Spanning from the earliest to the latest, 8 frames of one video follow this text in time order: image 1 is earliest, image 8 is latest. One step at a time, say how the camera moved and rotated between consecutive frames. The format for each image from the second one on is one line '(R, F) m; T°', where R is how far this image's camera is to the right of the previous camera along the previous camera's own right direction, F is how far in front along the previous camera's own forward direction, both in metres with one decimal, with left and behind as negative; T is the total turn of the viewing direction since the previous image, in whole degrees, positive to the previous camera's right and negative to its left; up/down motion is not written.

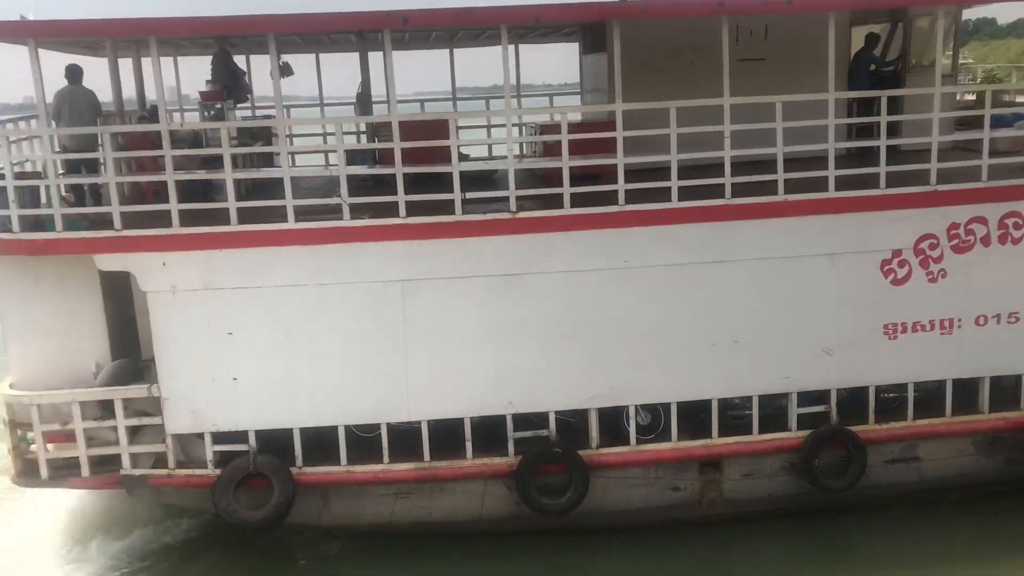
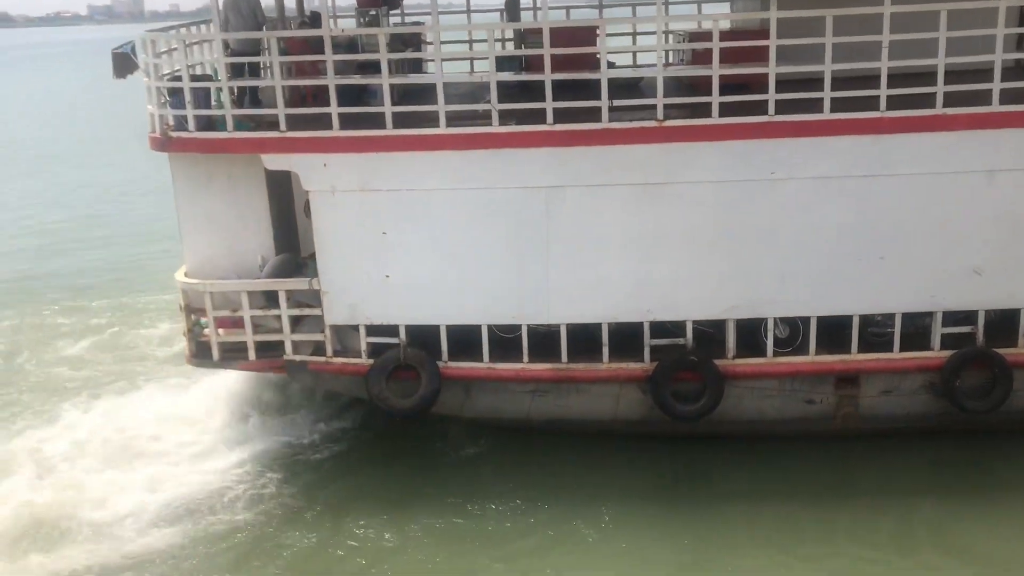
(-0.1, -0.2) m; -8°
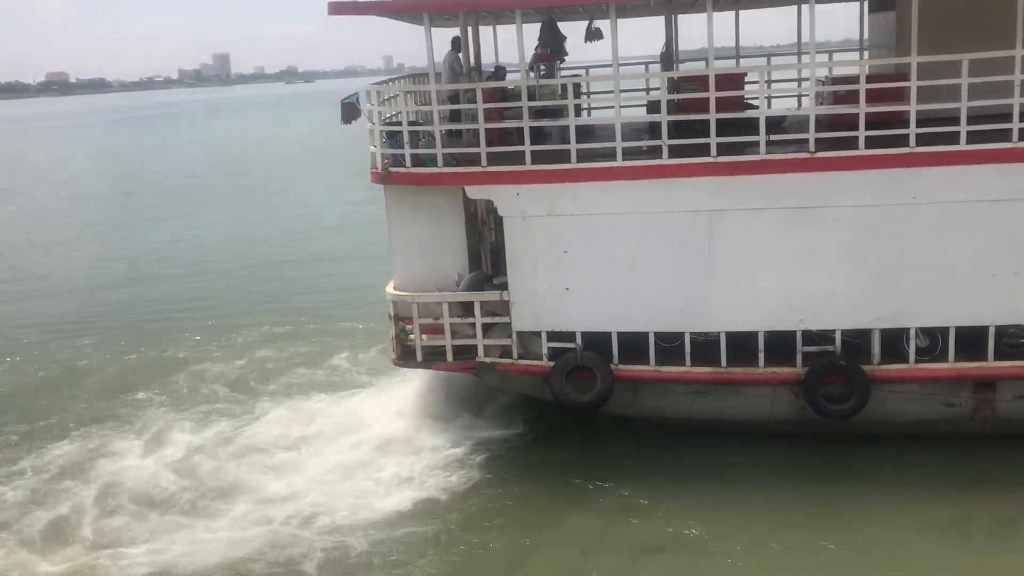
(-0.6, -1.3) m; -6°
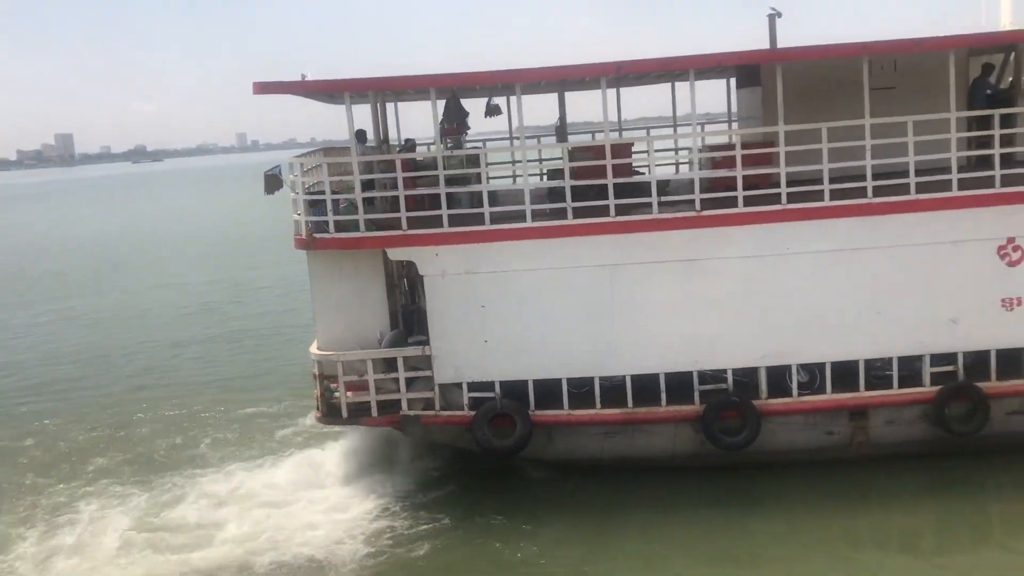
(-0.5, -0.7) m; +7°
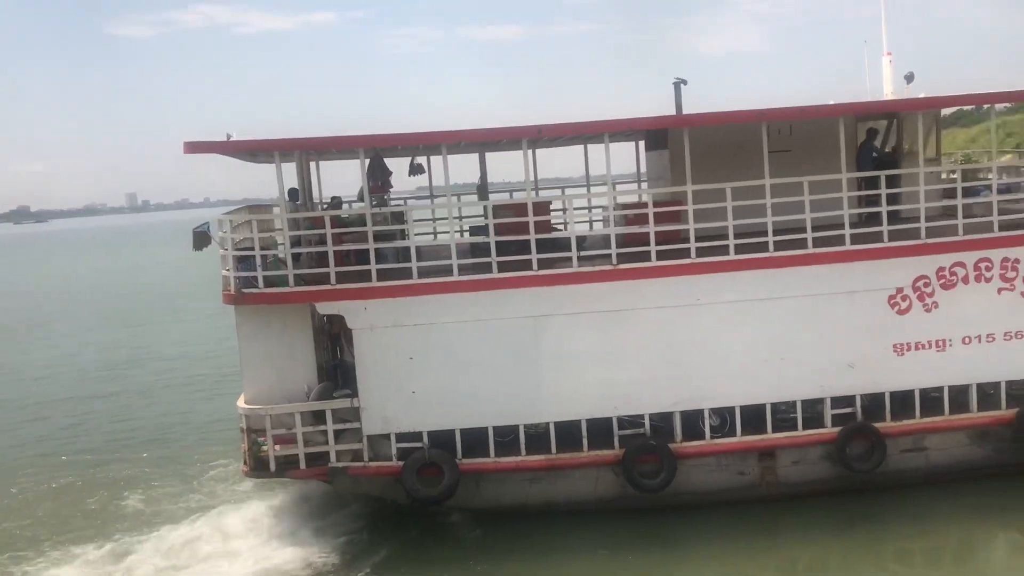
(-0.2, -0.4) m; +5°
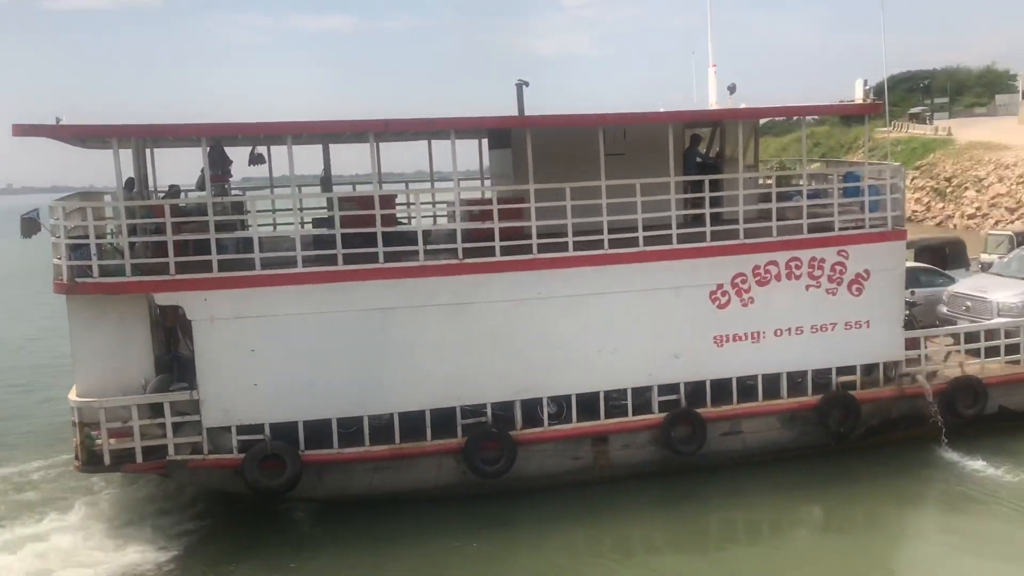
(-0.1, -0.3) m; +10°
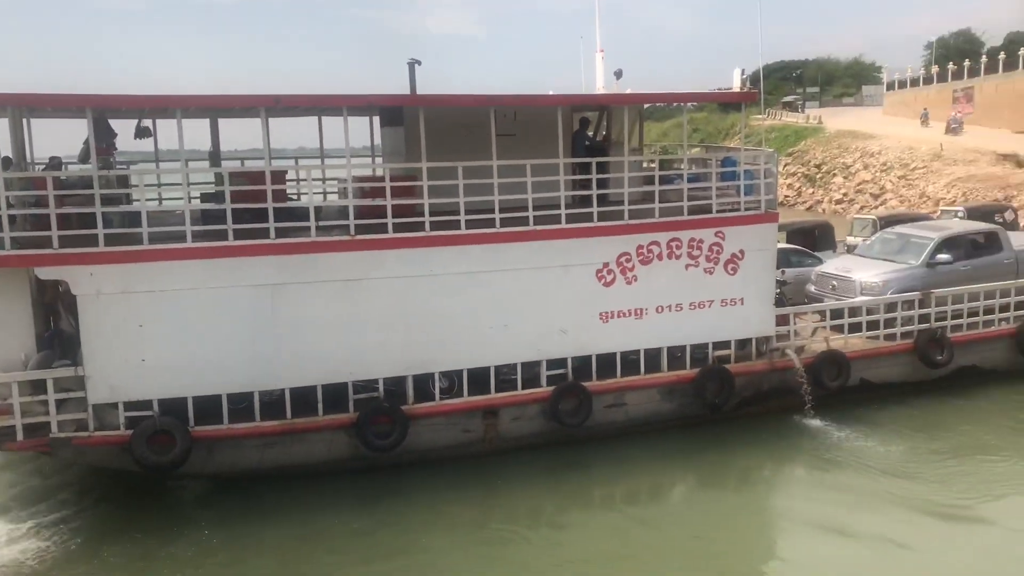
(-0.1, -0.3) m; +7°
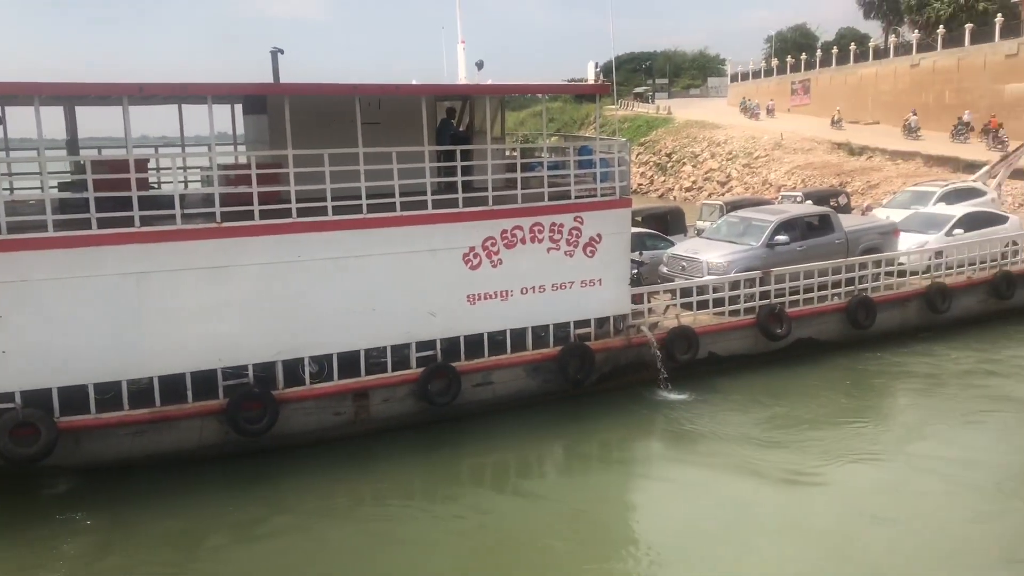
(-0.1, -0.5) m; +8°
